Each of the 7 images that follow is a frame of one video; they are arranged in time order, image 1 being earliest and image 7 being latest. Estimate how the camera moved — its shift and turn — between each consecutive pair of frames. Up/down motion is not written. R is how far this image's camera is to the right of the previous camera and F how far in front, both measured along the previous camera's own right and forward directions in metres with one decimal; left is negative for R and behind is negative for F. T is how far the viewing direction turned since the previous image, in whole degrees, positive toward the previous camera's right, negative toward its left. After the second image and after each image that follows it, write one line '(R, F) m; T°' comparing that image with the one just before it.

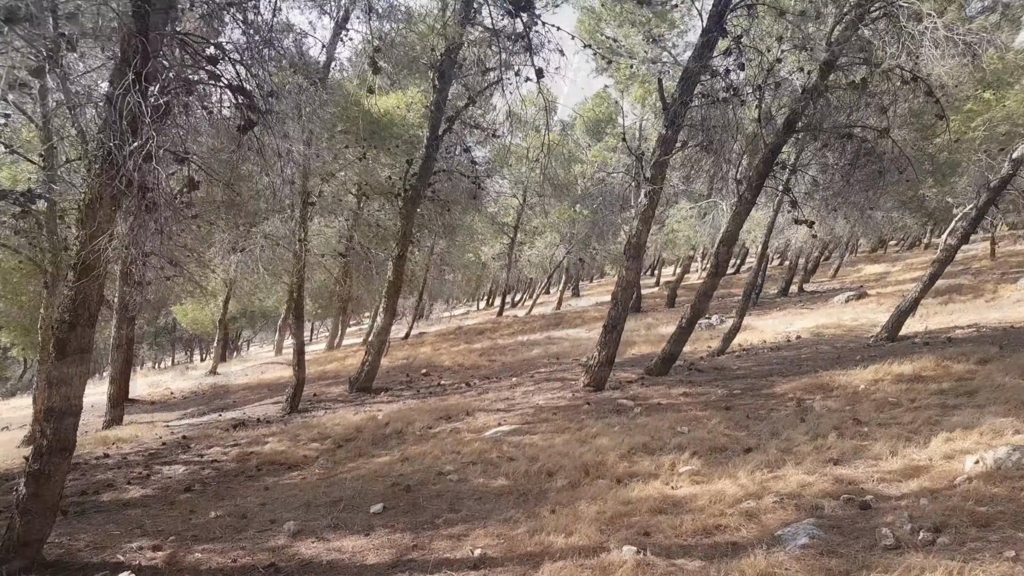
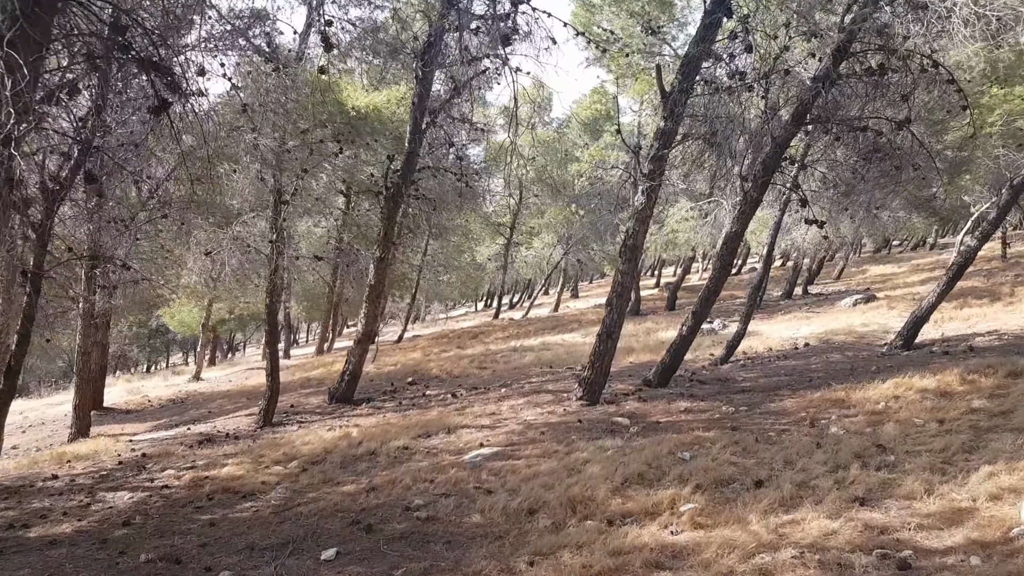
(+0.1, +0.7) m; 0°
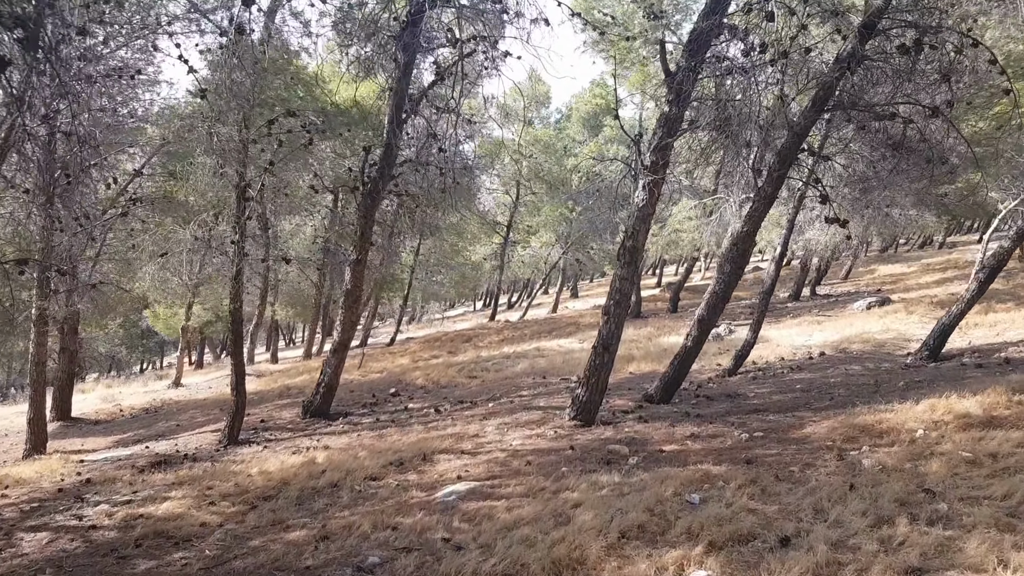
(+0.1, +0.9) m; 0°
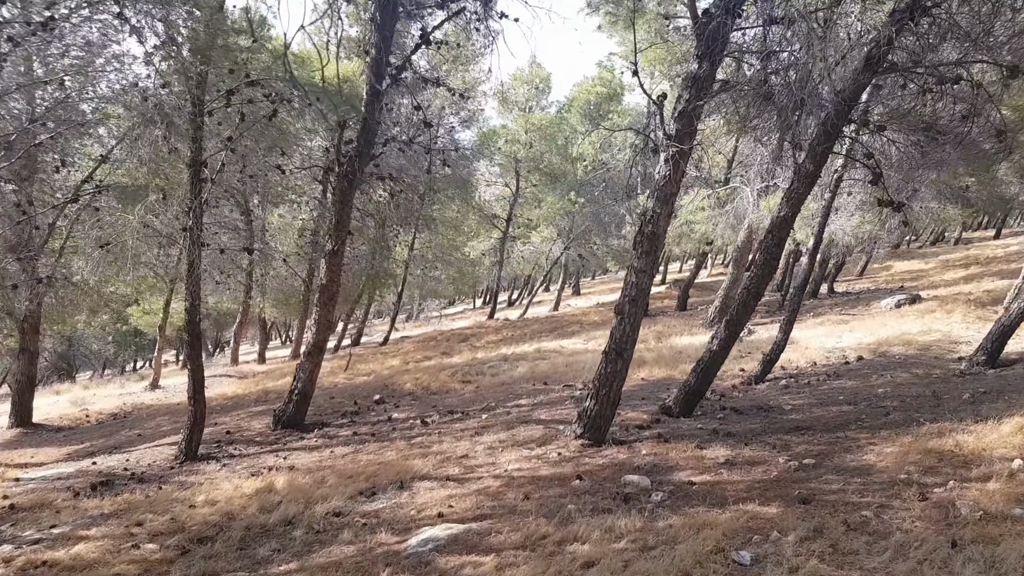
(0.0, +1.2) m; 0°
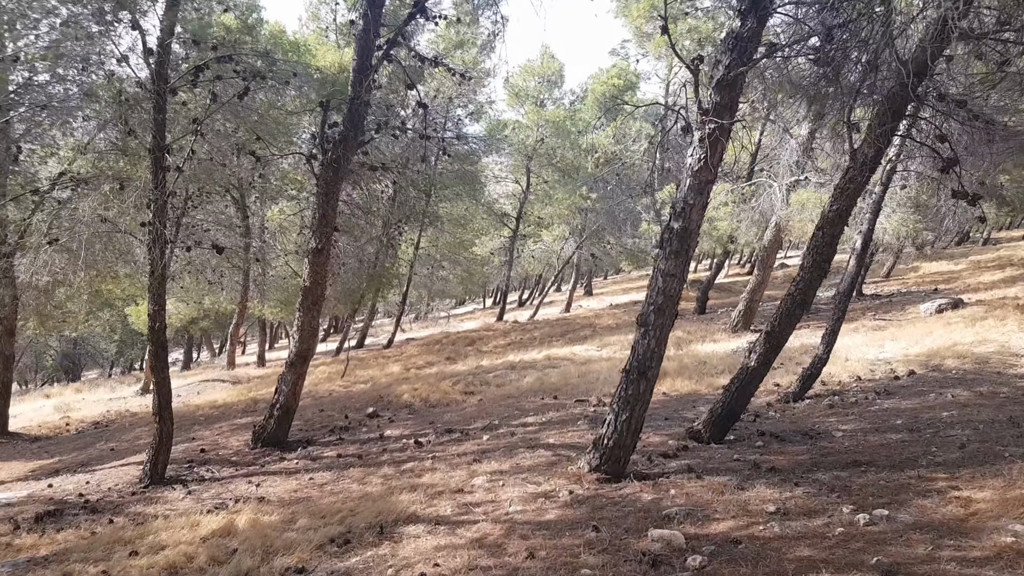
(0.0, +1.0) m; -1°
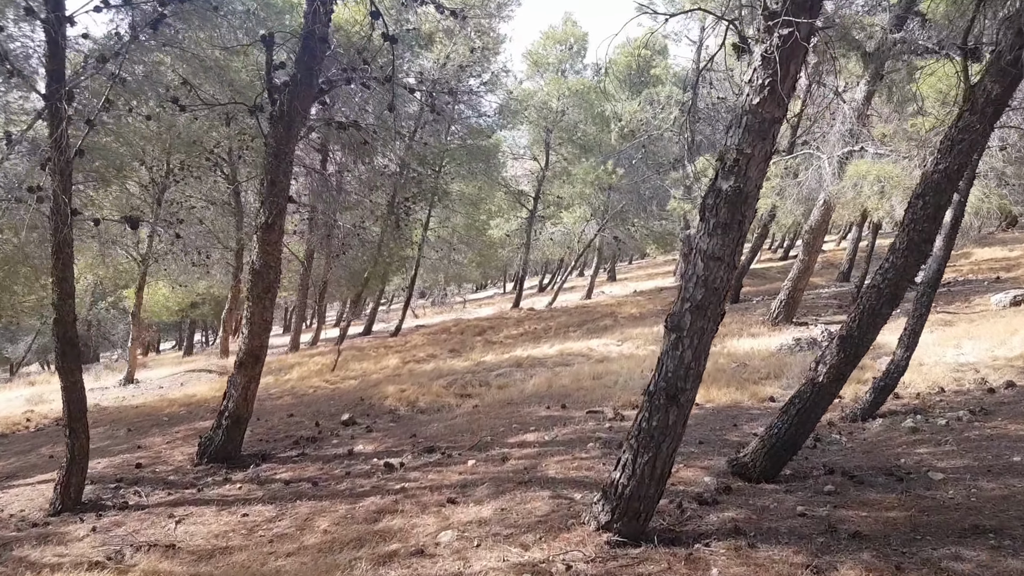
(+0.2, +1.5) m; -2°
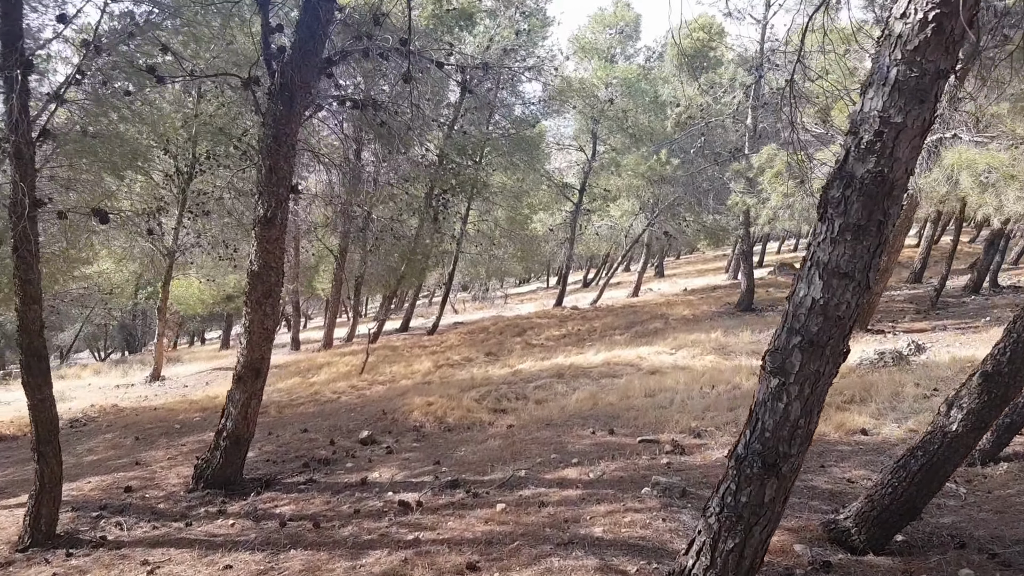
(0.0, +1.0) m; -3°
